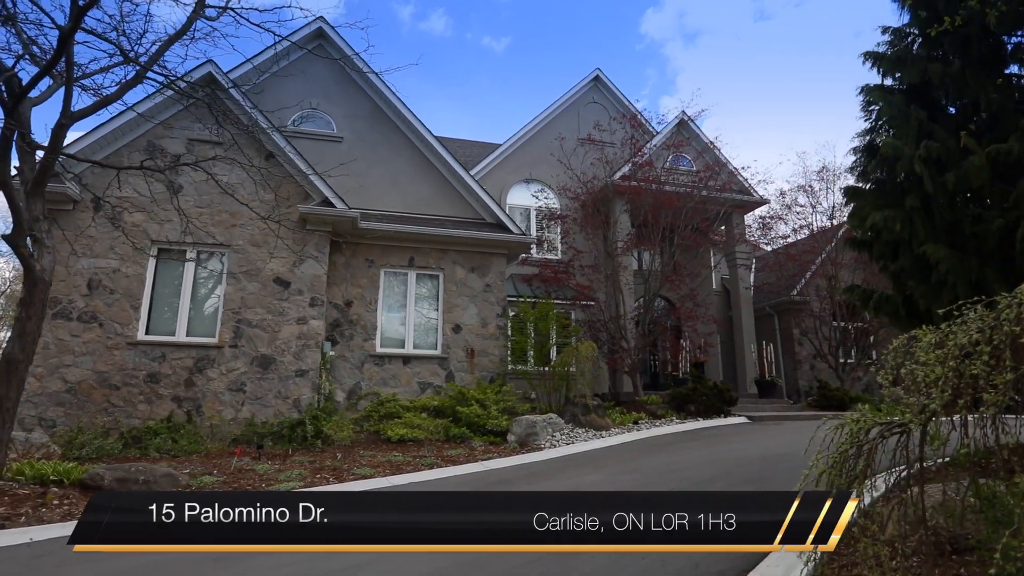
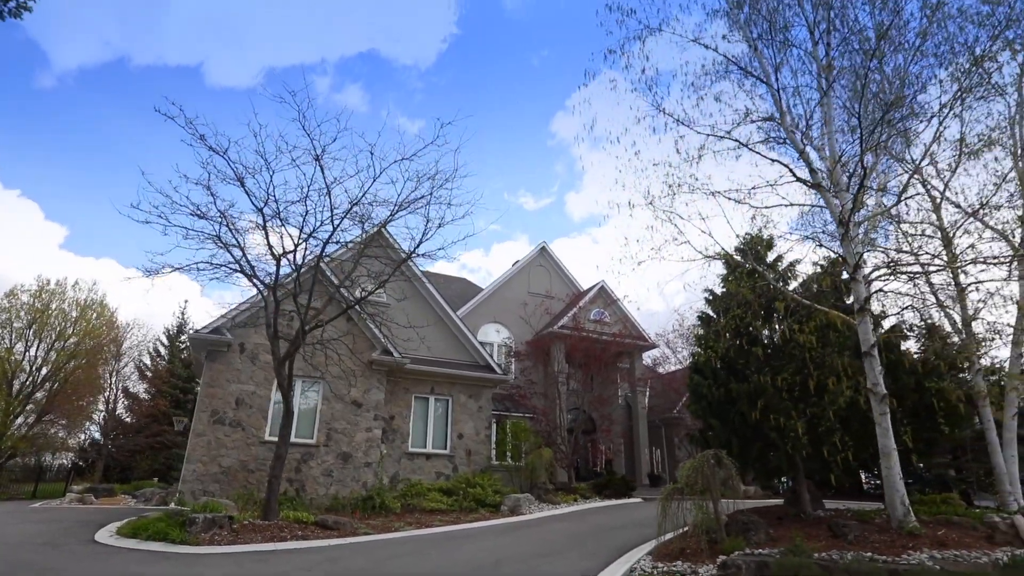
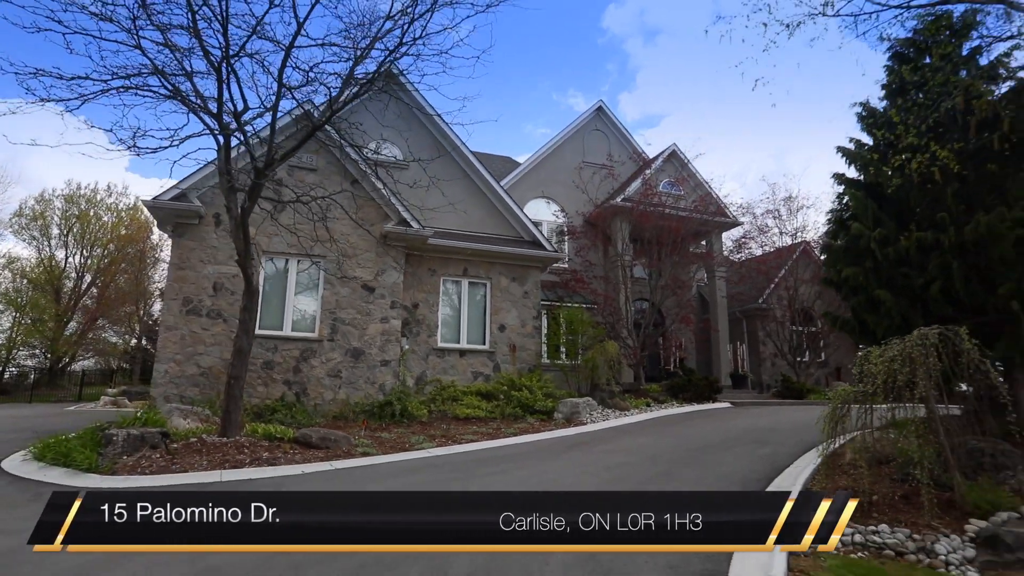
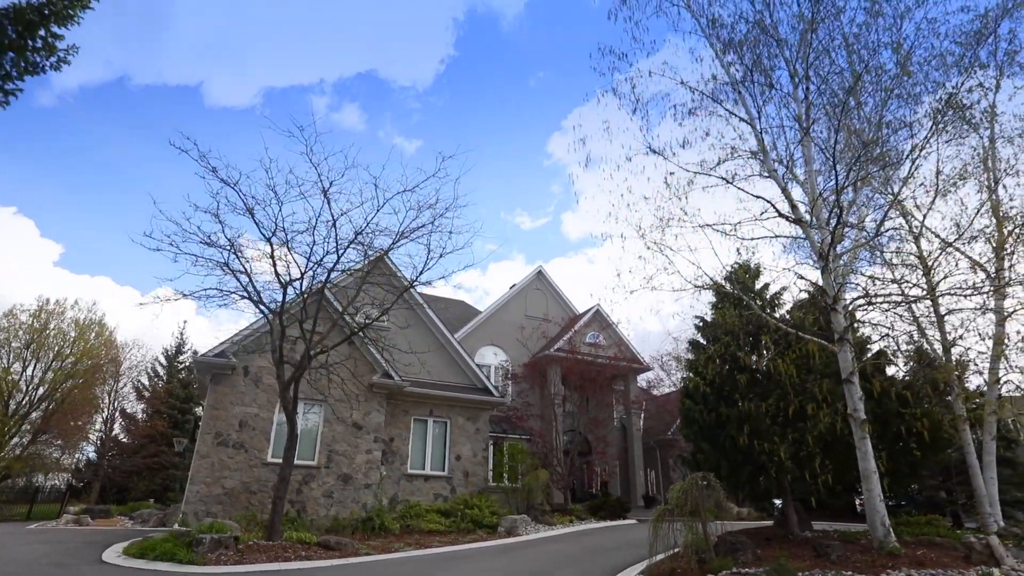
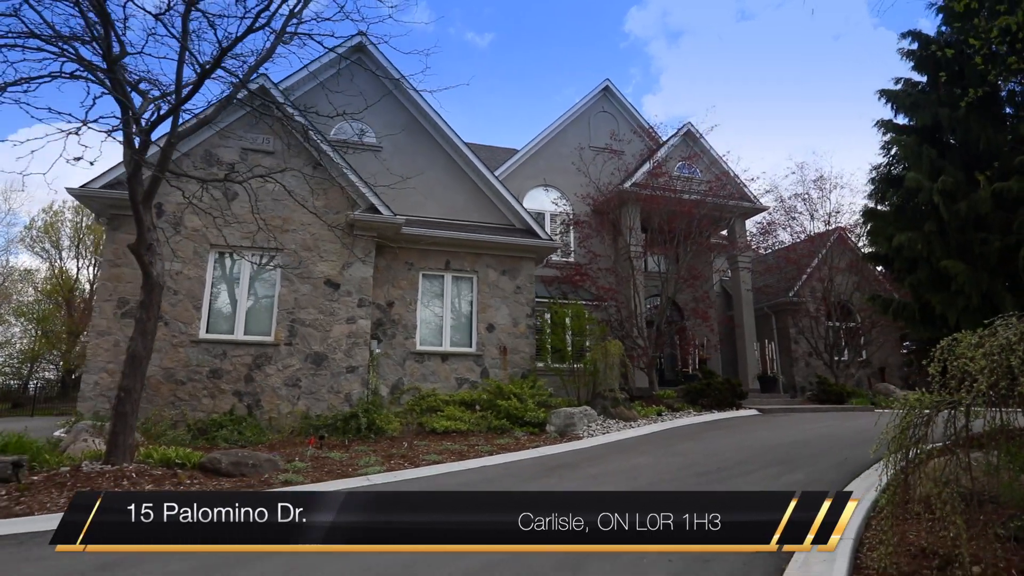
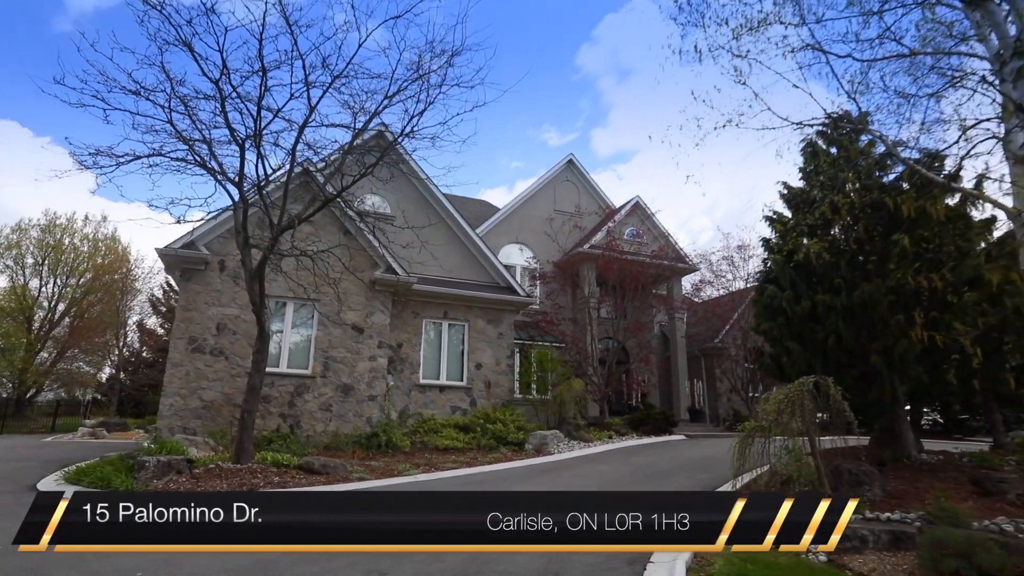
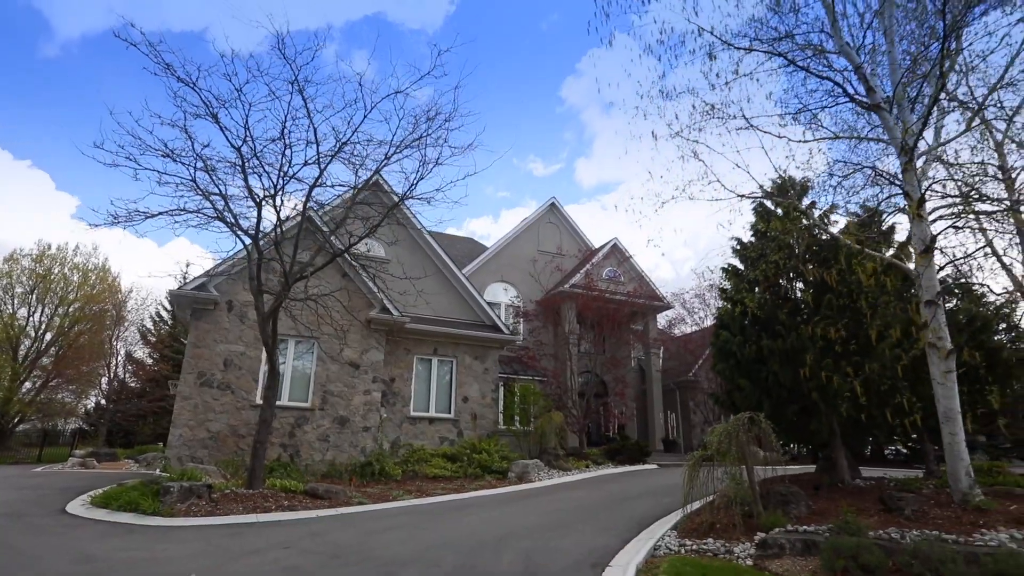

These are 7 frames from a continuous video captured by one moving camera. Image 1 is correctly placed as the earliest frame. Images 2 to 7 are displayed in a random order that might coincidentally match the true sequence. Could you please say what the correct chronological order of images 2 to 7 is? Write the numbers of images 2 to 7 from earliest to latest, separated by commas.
5, 3, 6, 7, 2, 4
